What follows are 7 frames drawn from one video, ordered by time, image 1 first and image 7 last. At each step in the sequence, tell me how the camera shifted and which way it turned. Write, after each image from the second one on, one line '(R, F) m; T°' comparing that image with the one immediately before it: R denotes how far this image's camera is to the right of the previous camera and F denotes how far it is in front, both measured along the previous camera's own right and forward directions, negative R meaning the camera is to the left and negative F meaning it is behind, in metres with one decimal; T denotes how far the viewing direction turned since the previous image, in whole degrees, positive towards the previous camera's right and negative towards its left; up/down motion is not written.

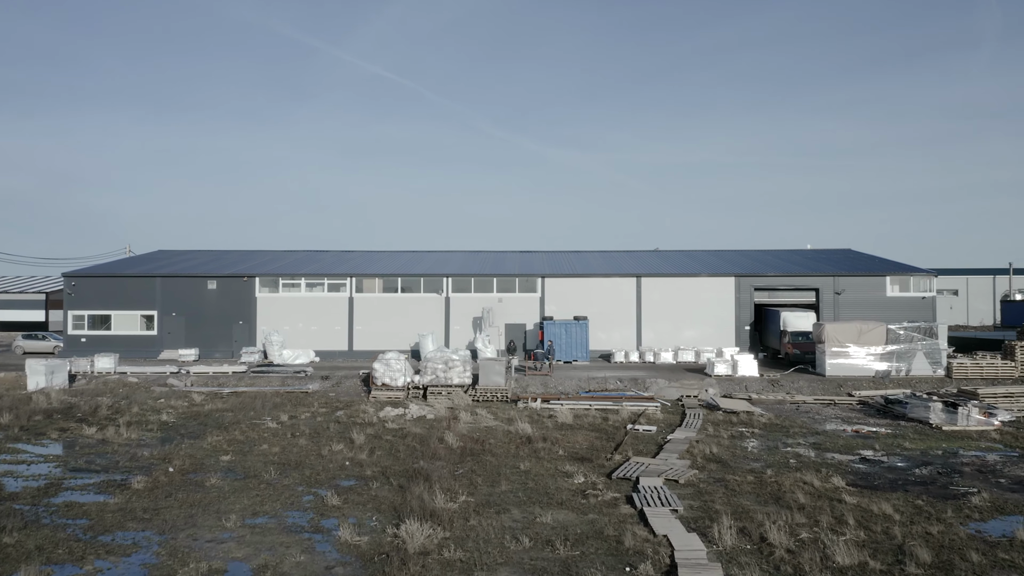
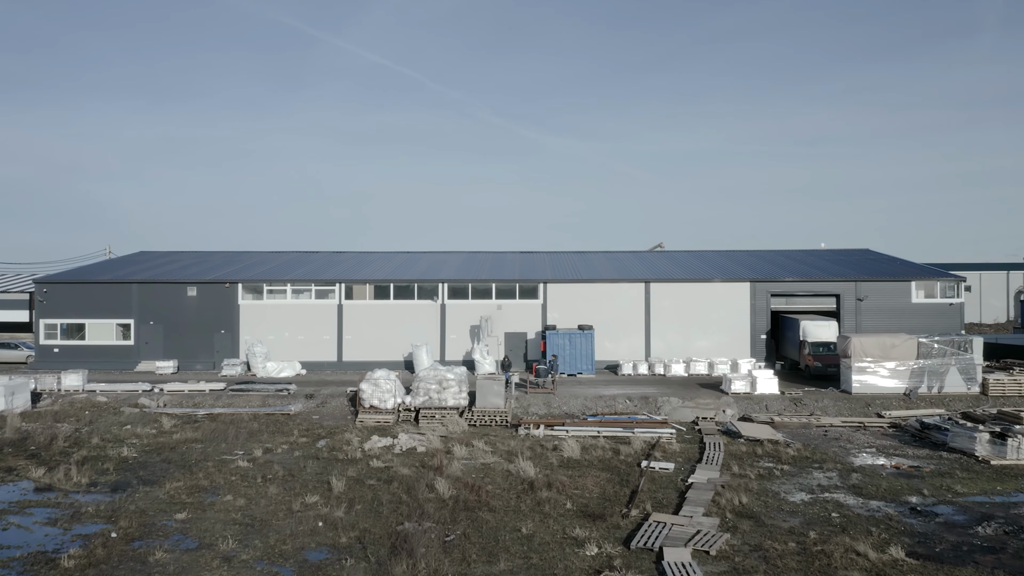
(0.0, +2.0) m; 0°
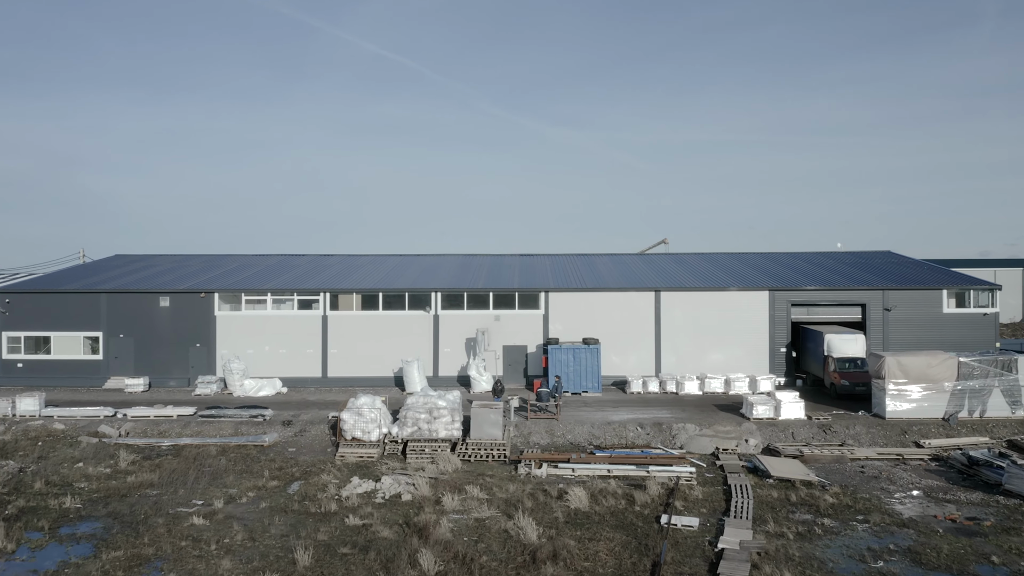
(0.0, +2.3) m; 0°
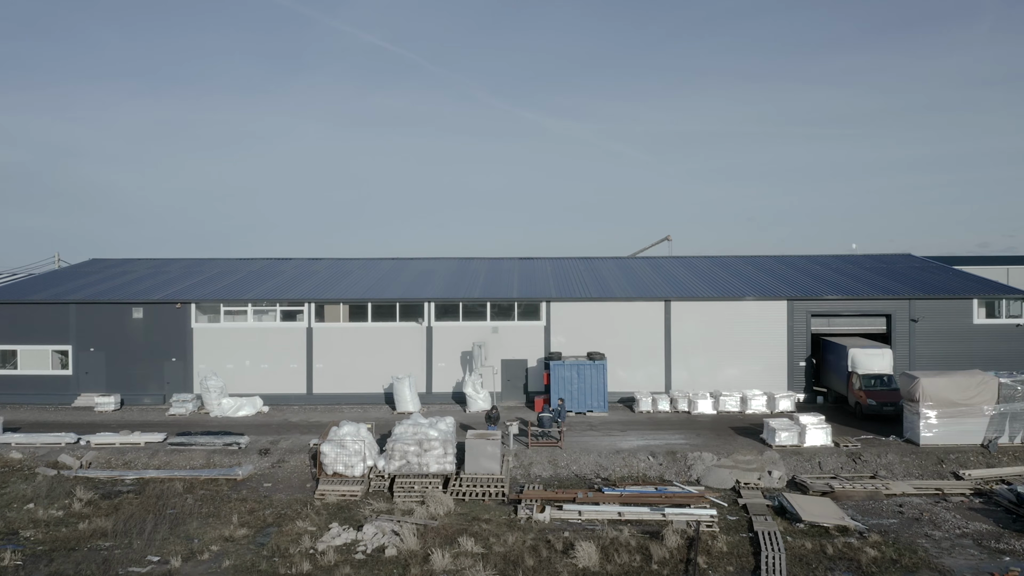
(0.0, +1.9) m; 0°
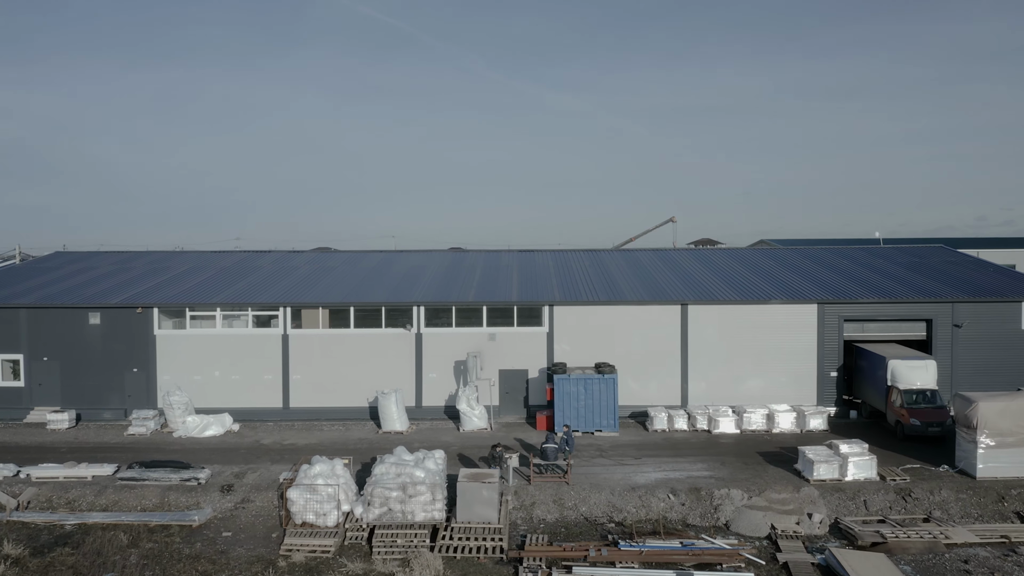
(0.0, +2.7) m; 0°
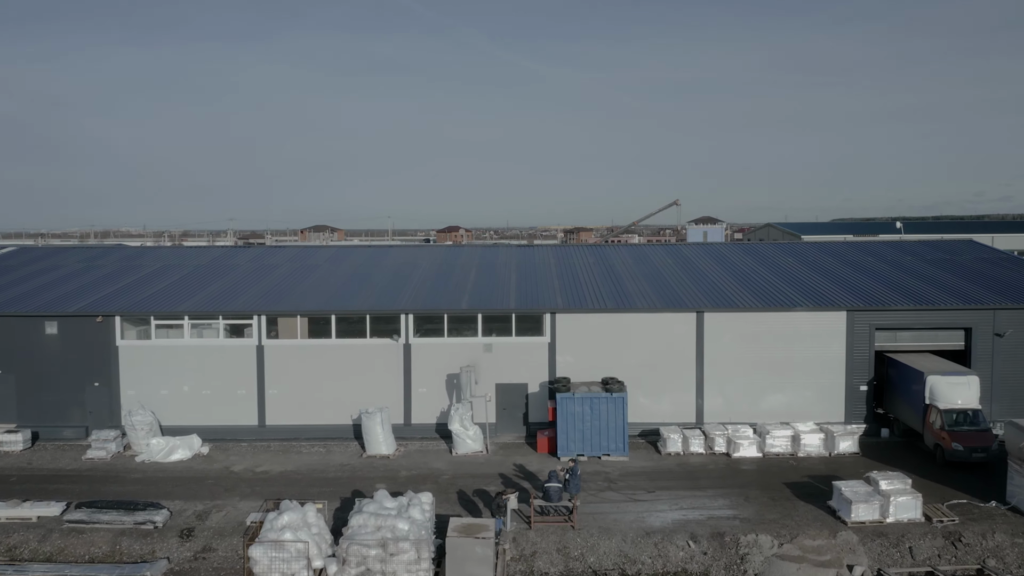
(0.0, +2.2) m; 0°
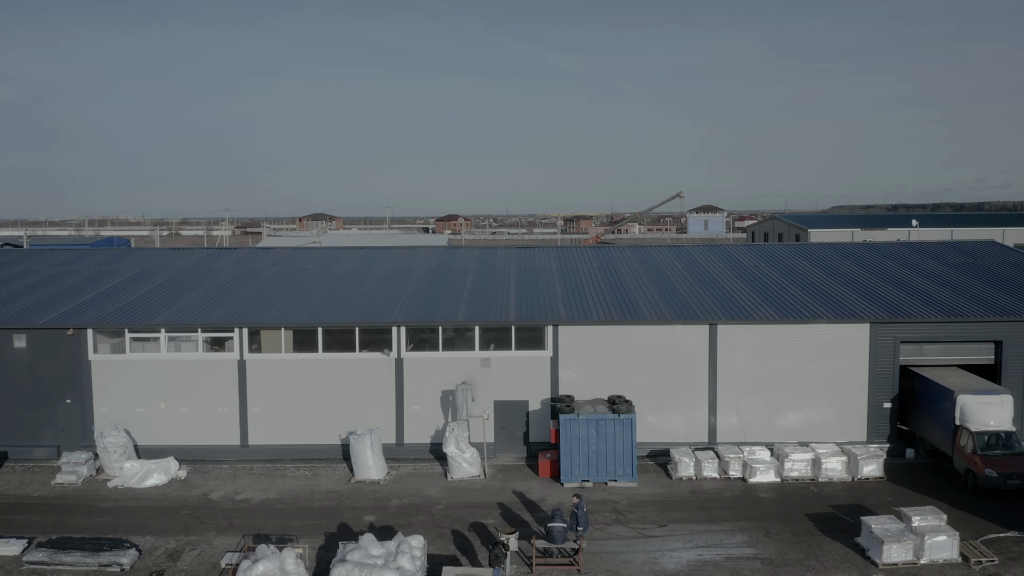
(0.0, +1.4) m; 0°
